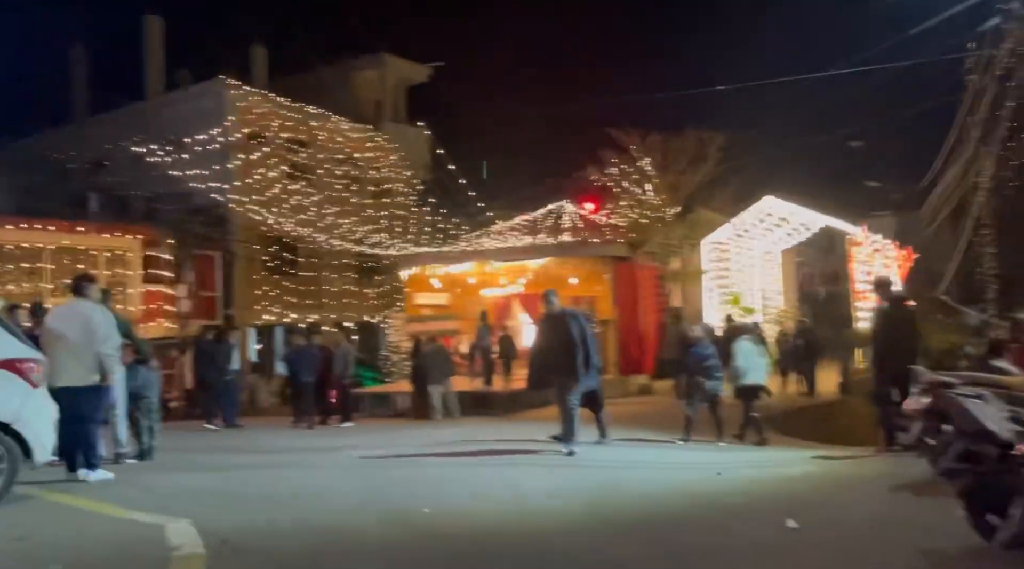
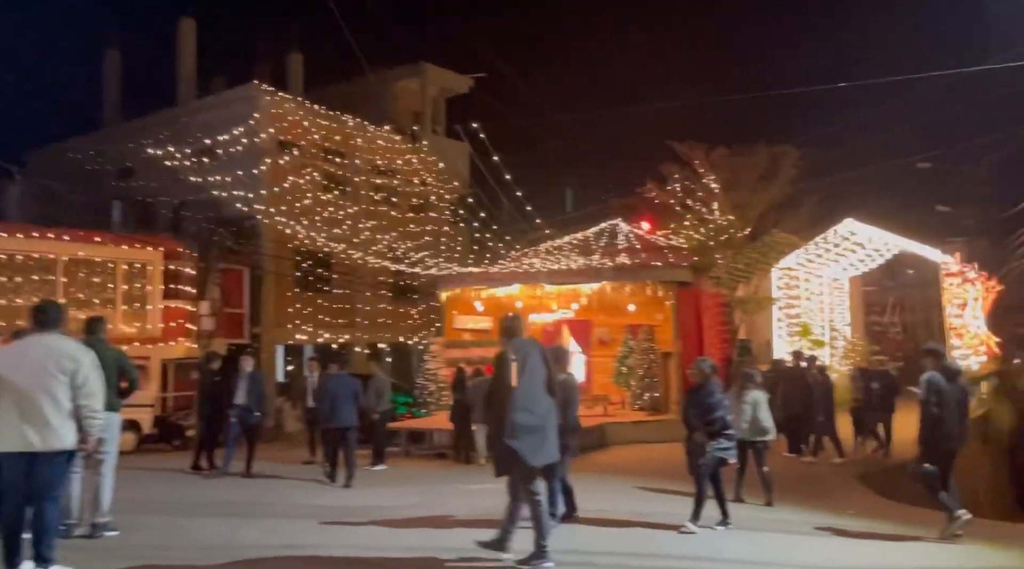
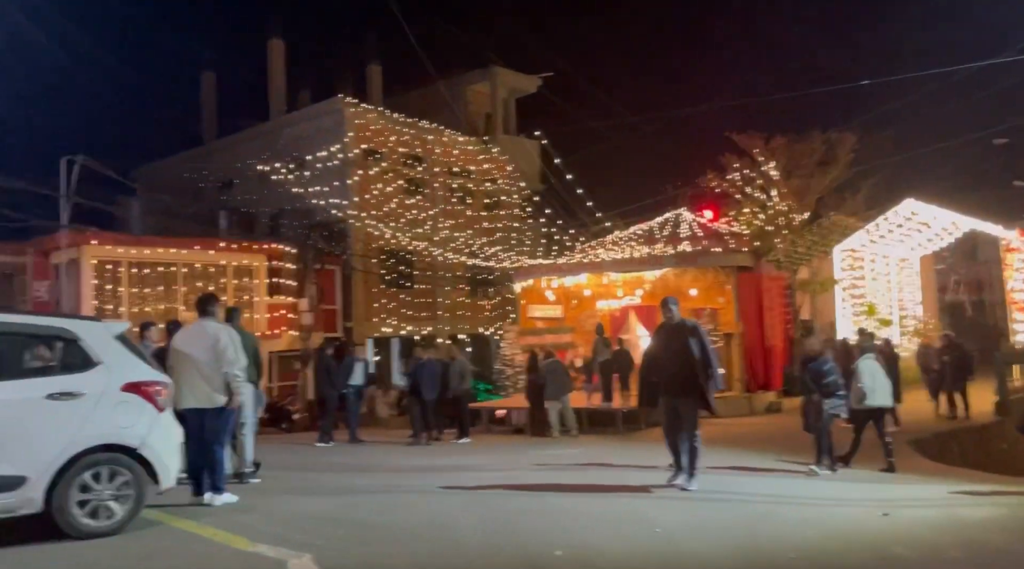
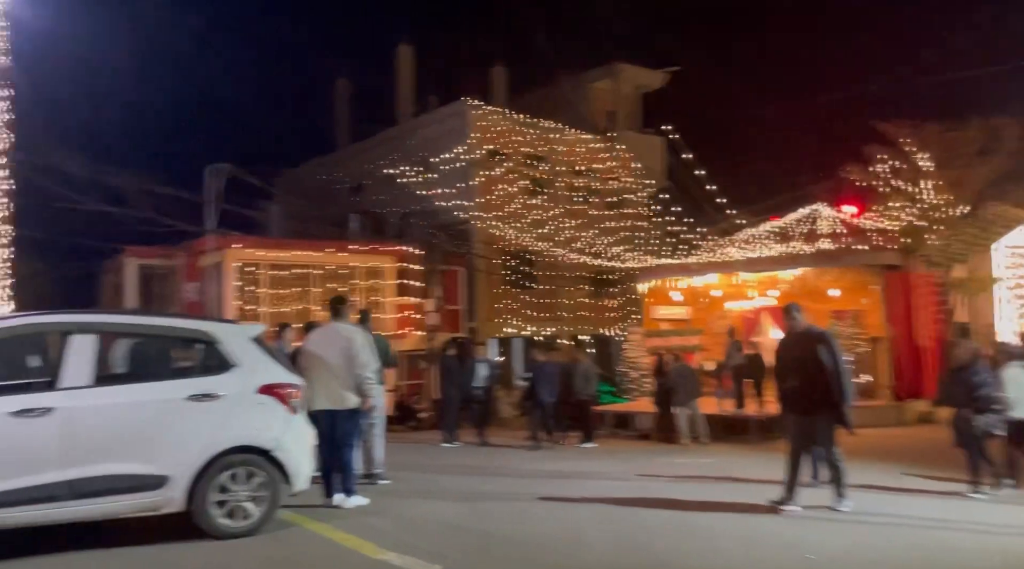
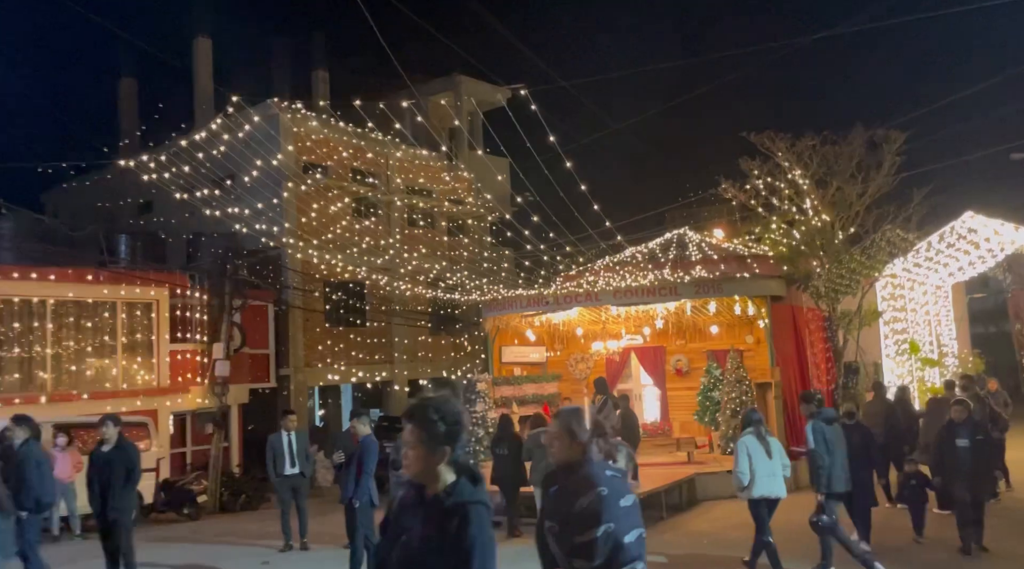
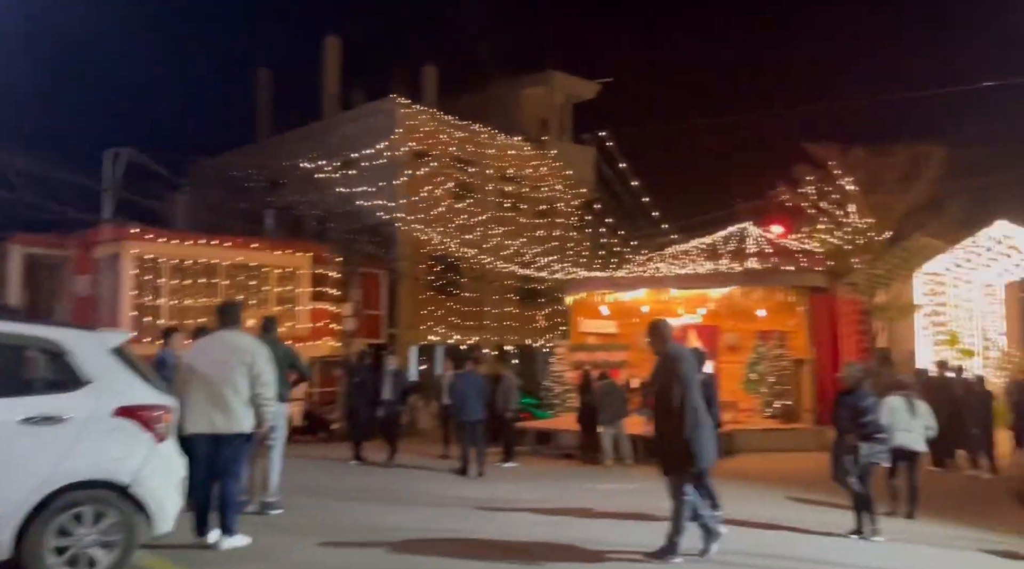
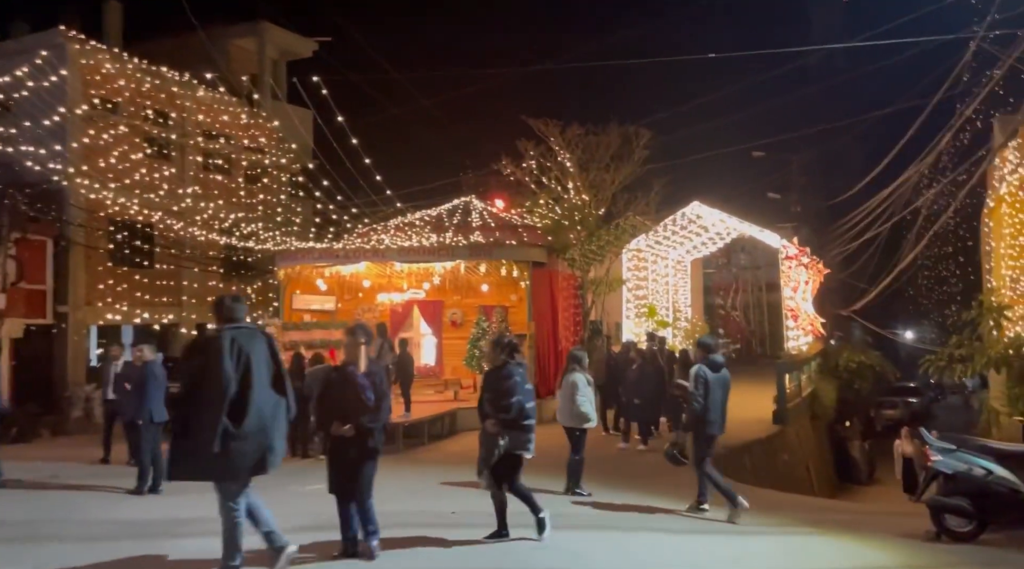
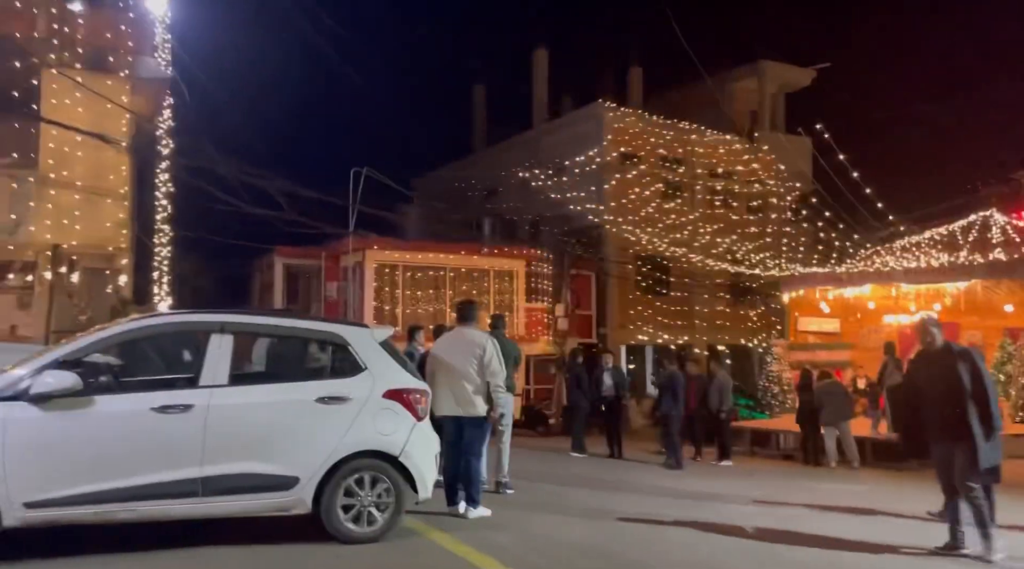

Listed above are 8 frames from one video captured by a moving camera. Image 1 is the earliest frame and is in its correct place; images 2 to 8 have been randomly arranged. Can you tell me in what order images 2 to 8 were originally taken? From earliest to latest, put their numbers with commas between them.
3, 4, 8, 6, 2, 7, 5
